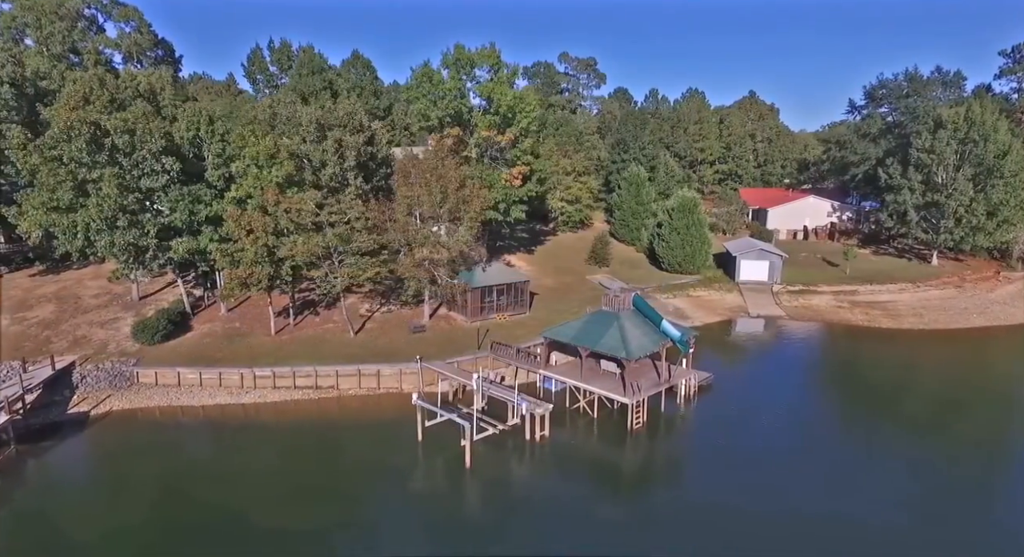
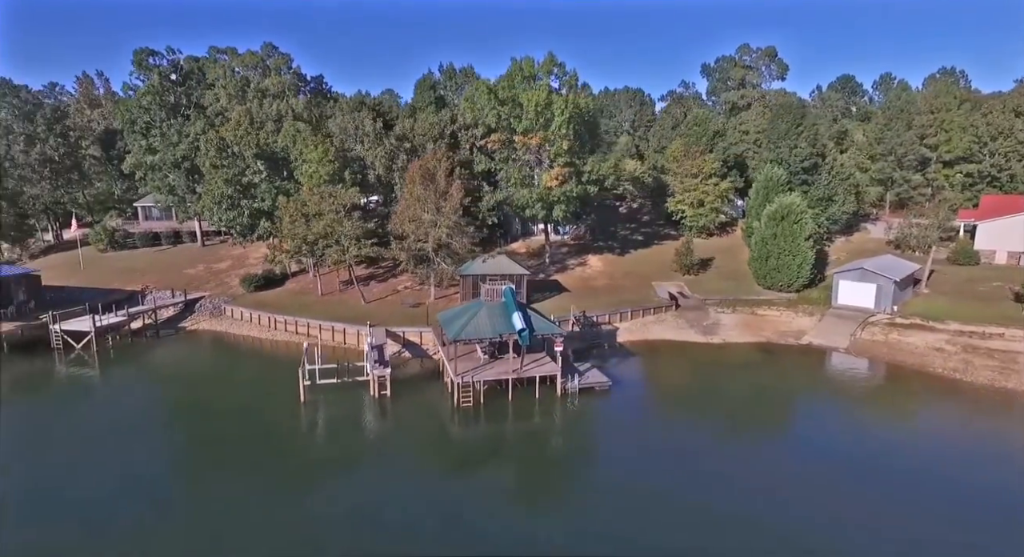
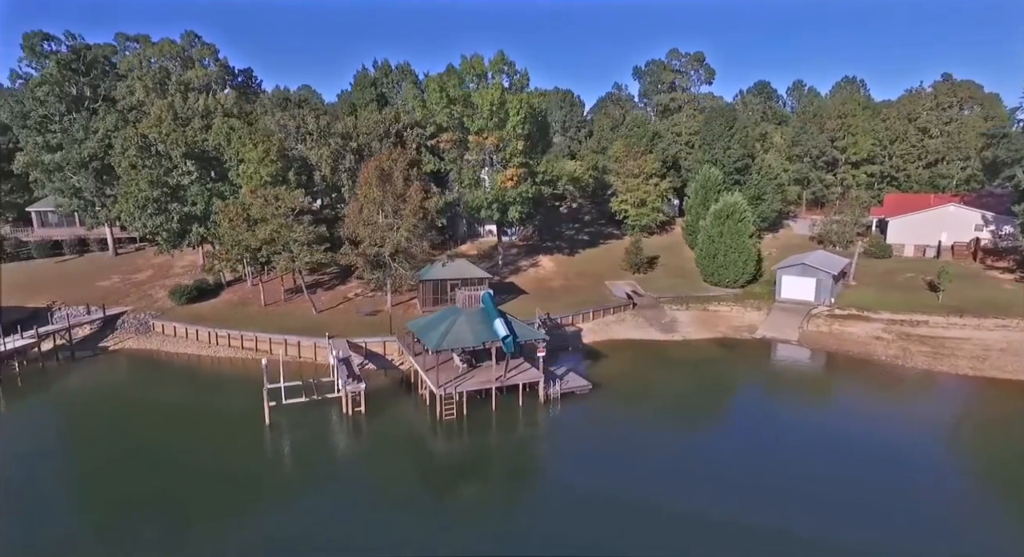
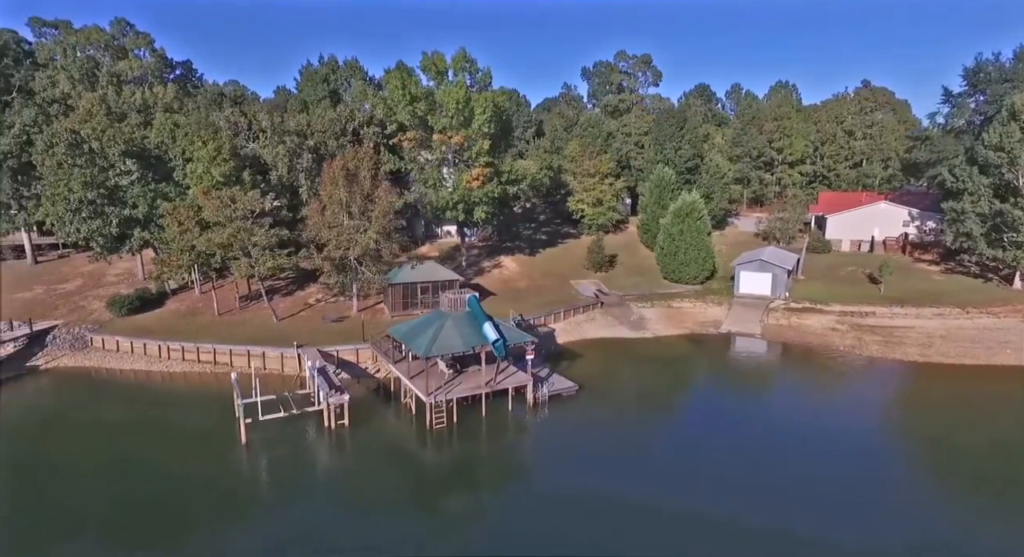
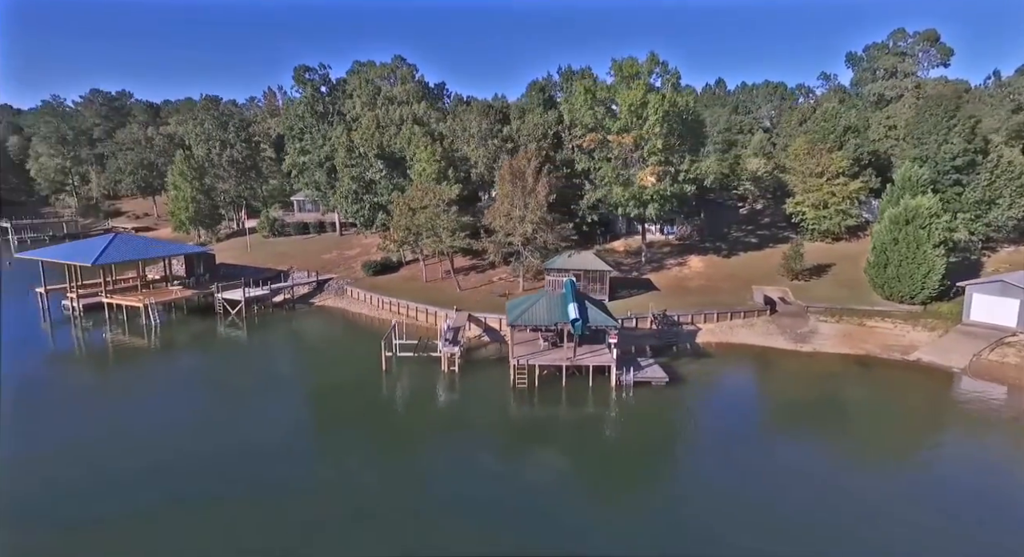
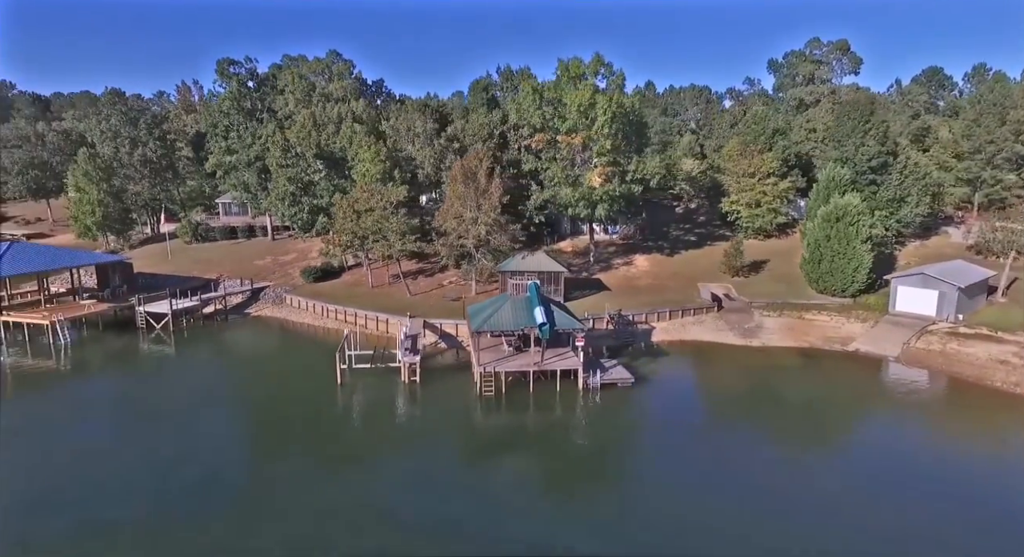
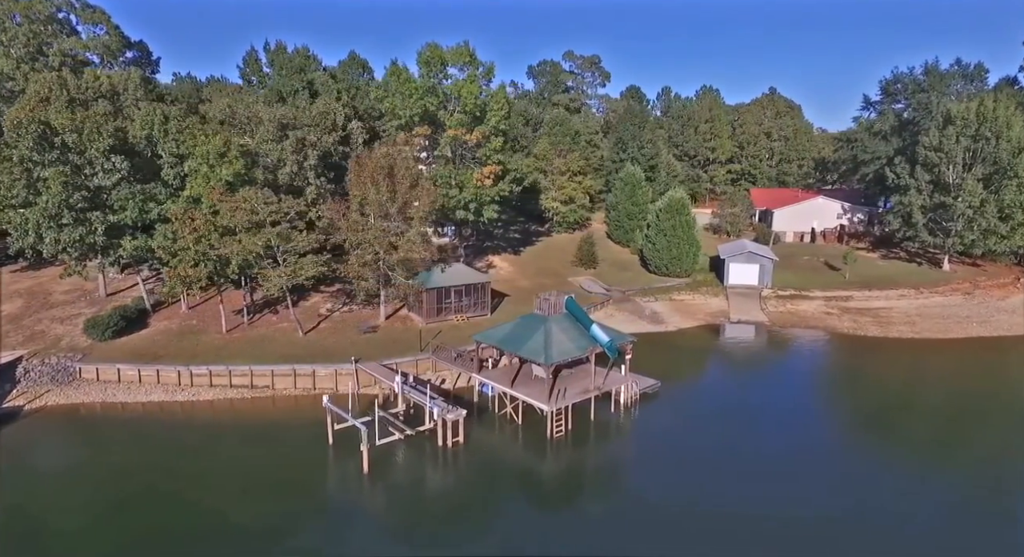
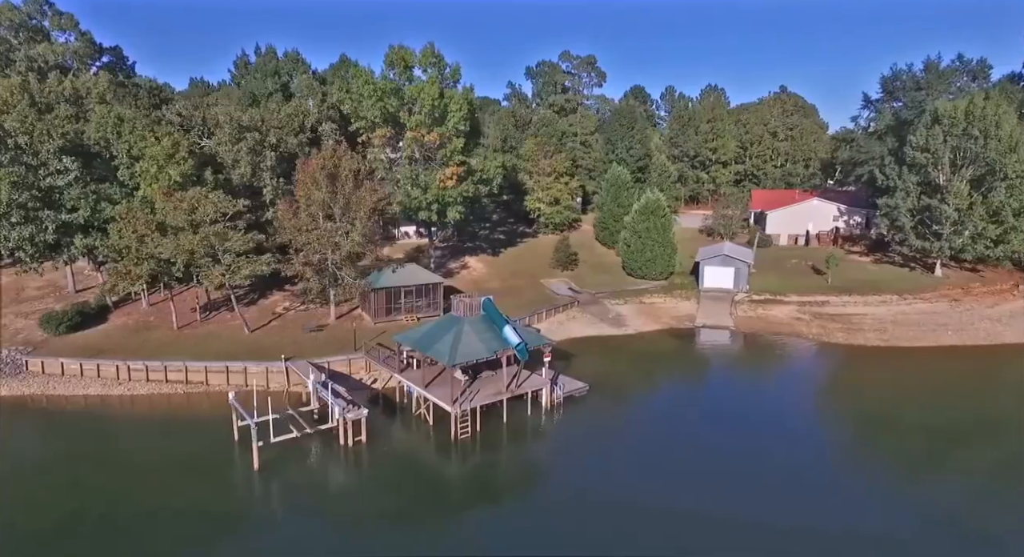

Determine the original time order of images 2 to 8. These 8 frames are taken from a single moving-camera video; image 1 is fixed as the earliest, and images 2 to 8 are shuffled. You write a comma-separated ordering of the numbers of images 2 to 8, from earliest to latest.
7, 8, 4, 3, 2, 6, 5
